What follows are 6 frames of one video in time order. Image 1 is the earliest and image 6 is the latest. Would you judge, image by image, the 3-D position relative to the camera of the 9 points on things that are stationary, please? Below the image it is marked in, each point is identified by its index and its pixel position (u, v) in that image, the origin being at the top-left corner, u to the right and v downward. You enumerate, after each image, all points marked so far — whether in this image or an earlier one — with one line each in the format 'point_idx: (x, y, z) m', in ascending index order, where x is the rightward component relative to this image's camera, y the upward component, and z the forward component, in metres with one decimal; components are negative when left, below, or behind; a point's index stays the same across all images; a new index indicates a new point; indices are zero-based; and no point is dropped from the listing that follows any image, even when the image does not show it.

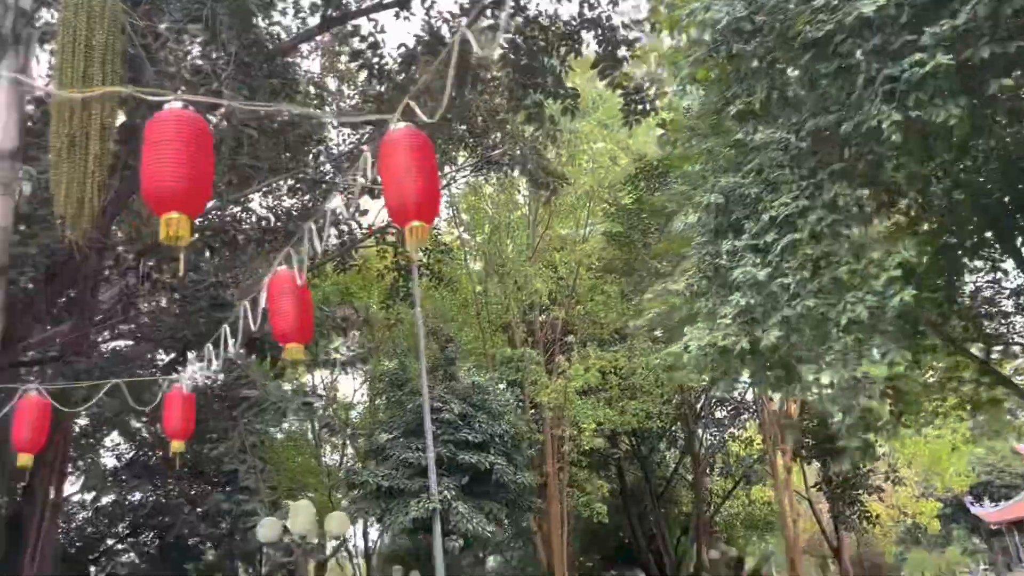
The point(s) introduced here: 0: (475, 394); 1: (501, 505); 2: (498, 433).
0: (-0.6, -1.9, +14.6) m
1: (-0.2, -3.7, +14.0) m
2: (-0.2, -2.5, +14.2) m
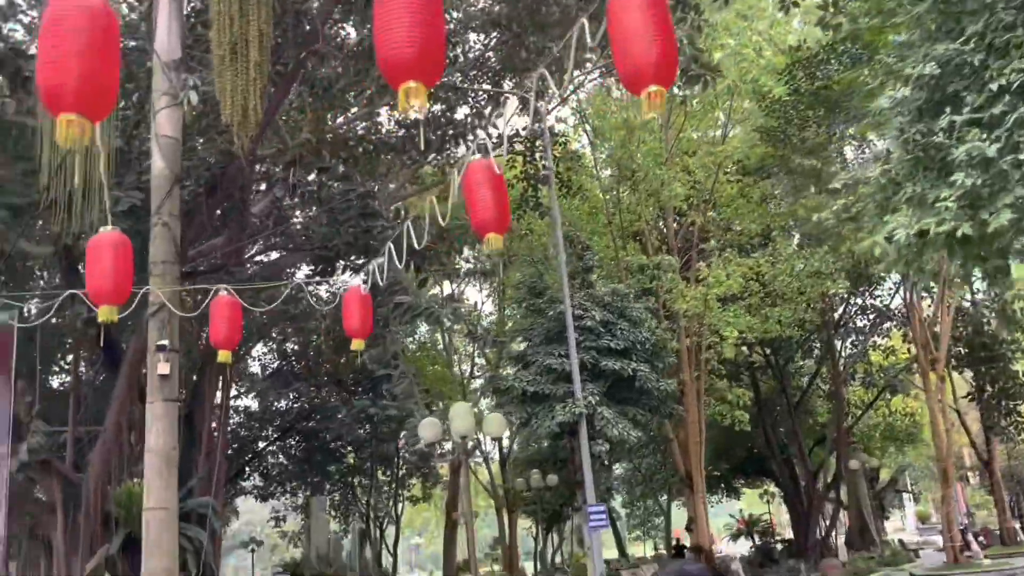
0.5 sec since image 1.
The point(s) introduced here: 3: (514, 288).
0: (+1.8, -0.2, +14.5) m
1: (+2.2, -2.1, +14.0) m
2: (+2.2, -0.9, +14.1) m
3: (0.0, 0.0, +16.2) m
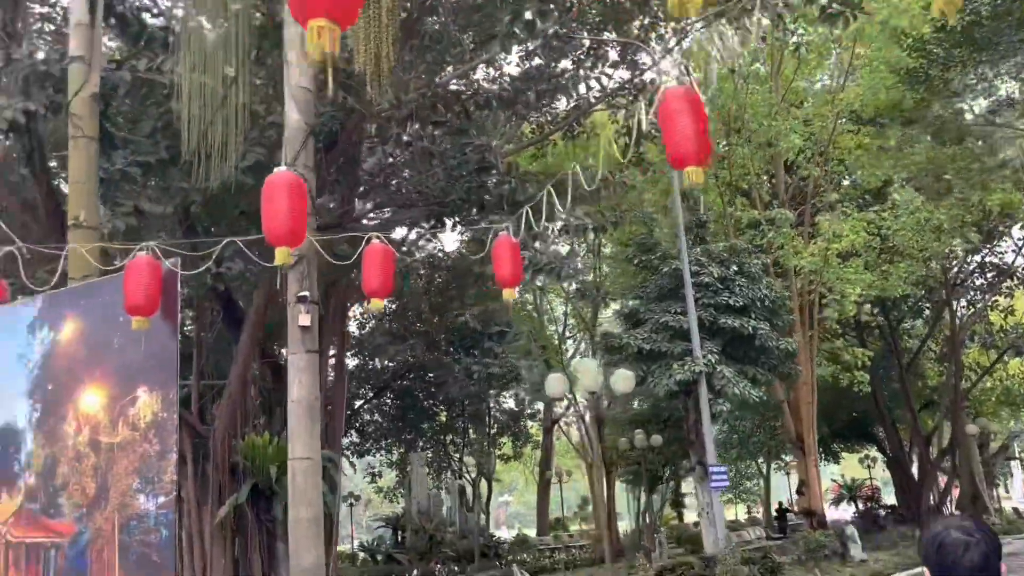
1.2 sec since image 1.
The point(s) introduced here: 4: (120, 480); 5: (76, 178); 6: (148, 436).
0: (+3.7, +0.5, +13.9) m
1: (+4.1, -1.3, +13.5) m
2: (+4.0, -0.1, +13.6) m
3: (+2.1, +0.8, +15.8) m
4: (-2.4, -1.2, +5.2) m
5: (-3.9, +1.0, +7.5) m
6: (-2.3, -0.9, +5.2) m
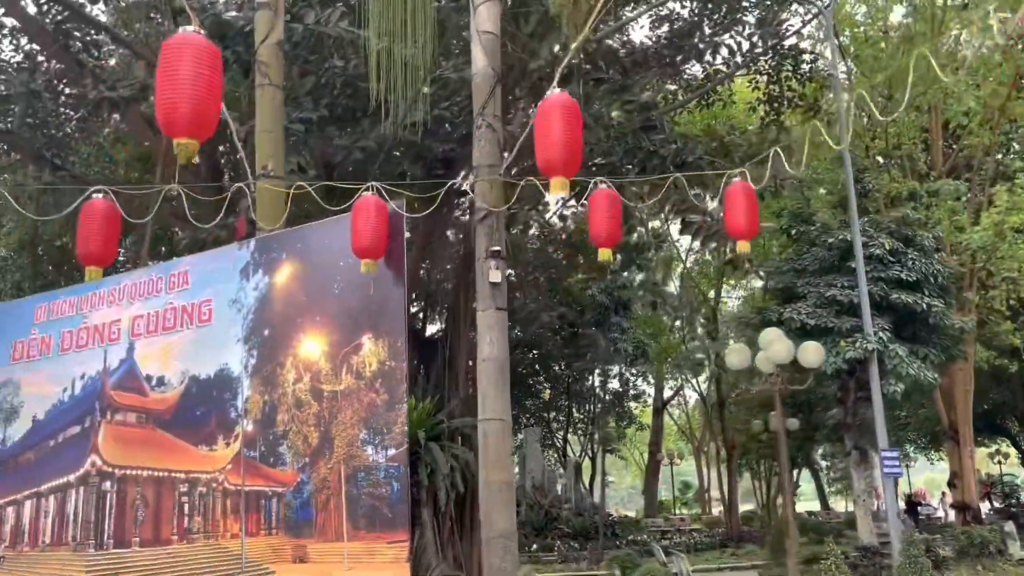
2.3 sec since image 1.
0: (+6.1, +0.9, +13.0) m
1: (+6.4, -0.9, +12.5) m
2: (+6.3, +0.2, +12.6) m
3: (+4.7, +1.3, +15.0) m
4: (-1.0, -0.8, +5.0) m
5: (-2.2, +1.4, +7.4) m
6: (-0.8, -0.6, +4.9) m
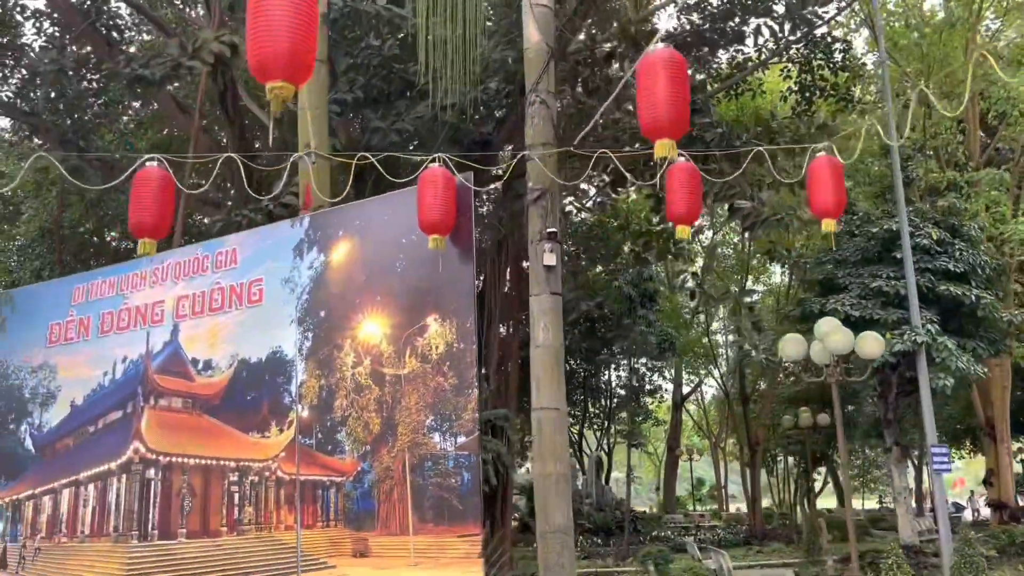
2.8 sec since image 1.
0: (+6.6, +1.1, +12.6) m
1: (+6.9, -0.8, +12.2) m
2: (+6.8, +0.4, +12.2) m
3: (+5.2, +1.5, +14.6) m
4: (-0.6, -0.7, +4.7) m
5: (-1.7, +1.6, +7.1) m
6: (-0.4, -0.4, +4.6) m
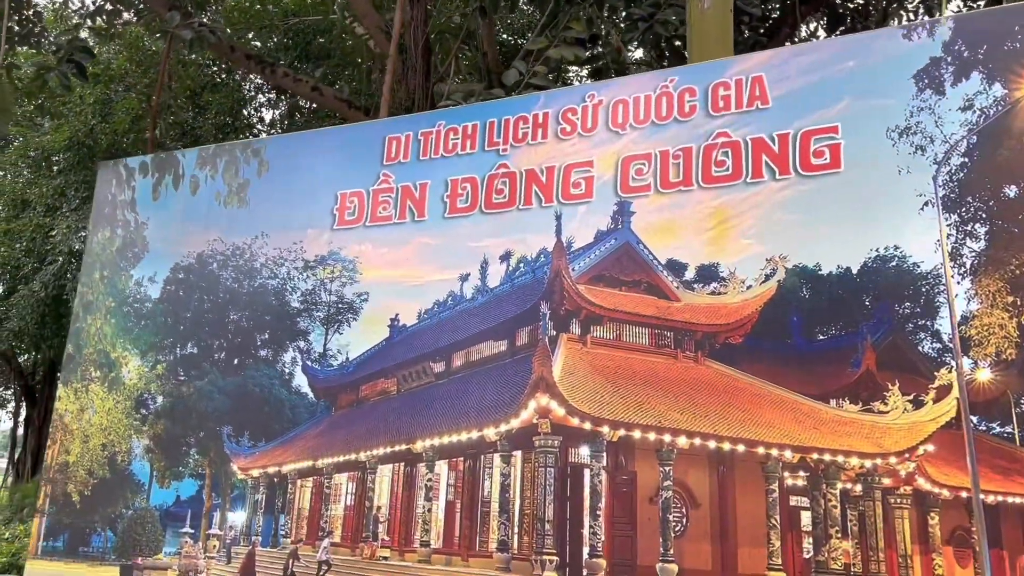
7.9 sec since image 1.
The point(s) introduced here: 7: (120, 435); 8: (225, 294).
0: (+9.2, +0.8, +10.4) m
1: (+9.3, -1.1, +10.0) m
2: (+9.4, +0.1, +10.0) m
3: (+7.8, +1.4, +12.4) m
4: (+2.2, -0.3, +2.3) m
5: (+1.2, +2.1, +4.7) m
6: (+2.4, -0.1, +2.3) m
7: (-2.0, -0.7, +4.2) m
8: (-1.4, 0.0, +4.1) m
